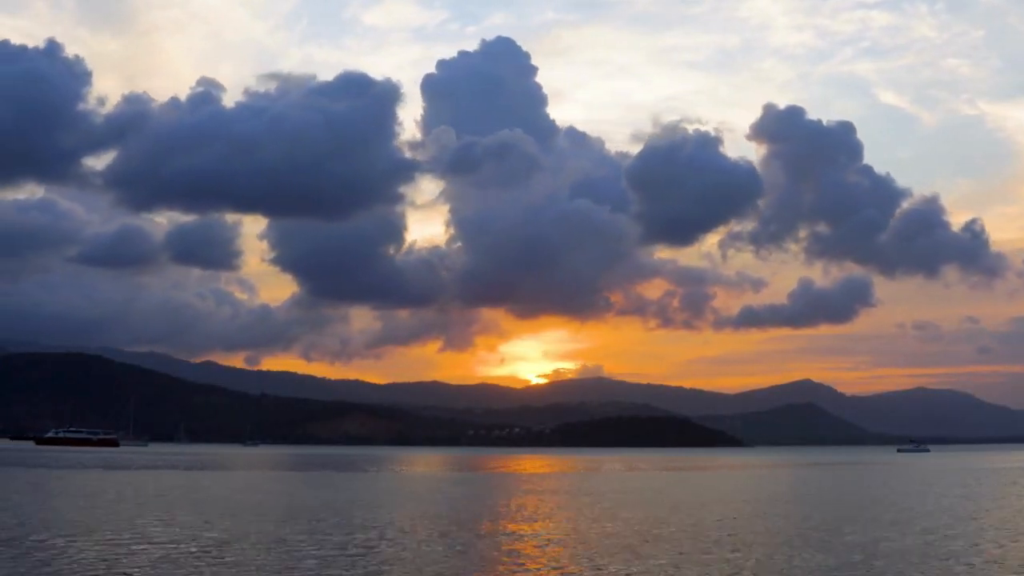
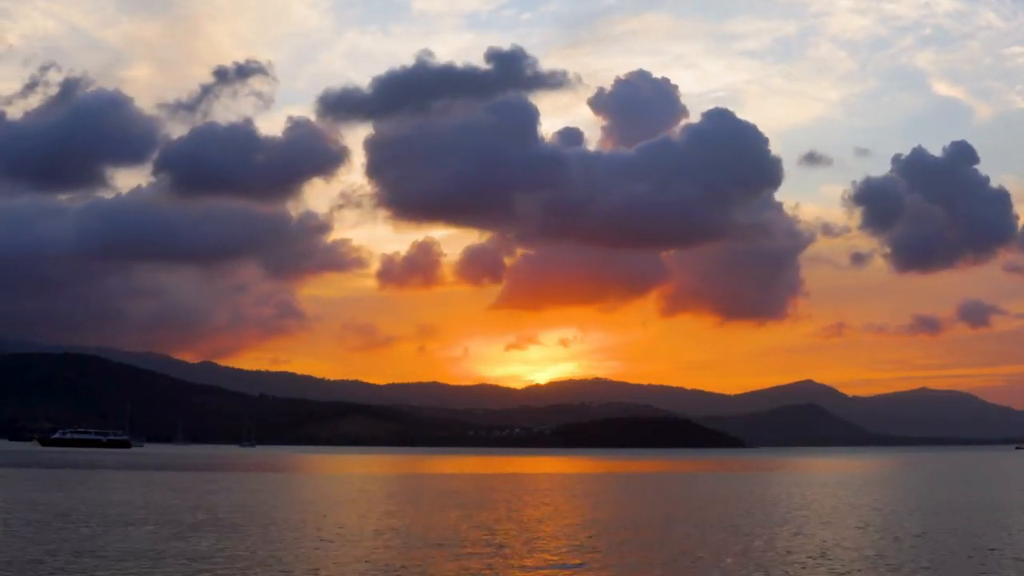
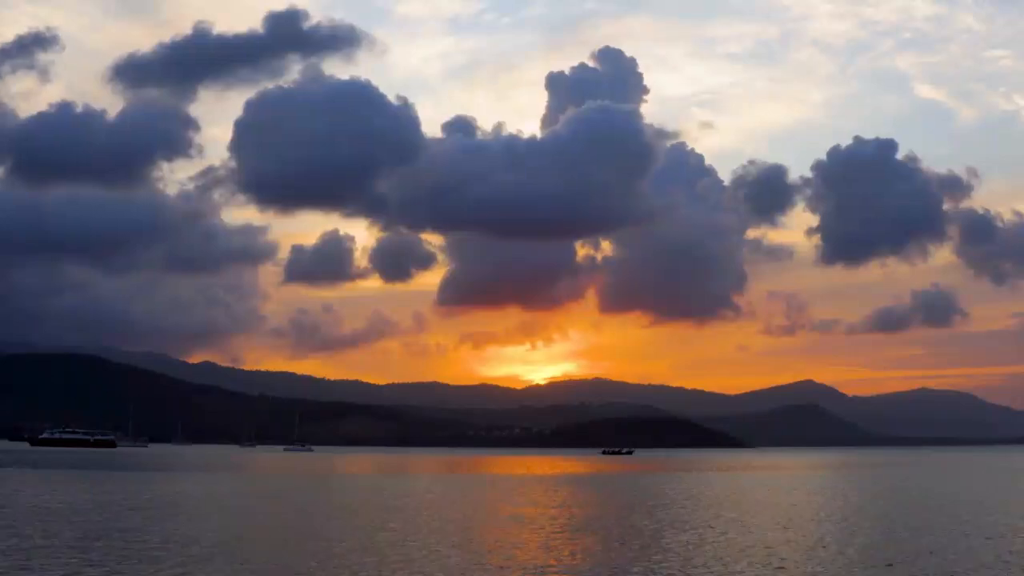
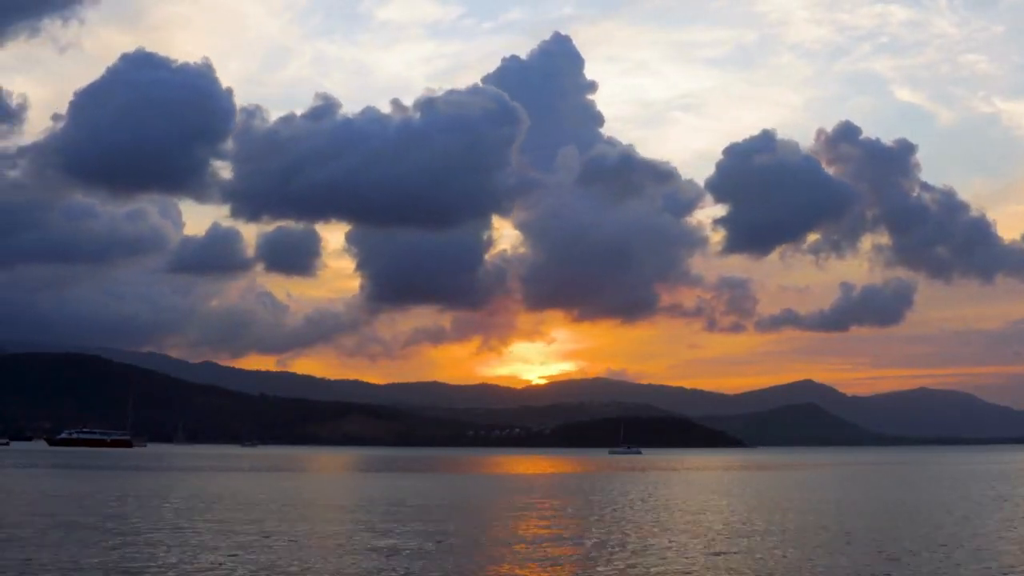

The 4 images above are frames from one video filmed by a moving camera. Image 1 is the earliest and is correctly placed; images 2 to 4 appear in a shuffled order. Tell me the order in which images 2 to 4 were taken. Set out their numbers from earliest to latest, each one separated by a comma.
4, 3, 2
